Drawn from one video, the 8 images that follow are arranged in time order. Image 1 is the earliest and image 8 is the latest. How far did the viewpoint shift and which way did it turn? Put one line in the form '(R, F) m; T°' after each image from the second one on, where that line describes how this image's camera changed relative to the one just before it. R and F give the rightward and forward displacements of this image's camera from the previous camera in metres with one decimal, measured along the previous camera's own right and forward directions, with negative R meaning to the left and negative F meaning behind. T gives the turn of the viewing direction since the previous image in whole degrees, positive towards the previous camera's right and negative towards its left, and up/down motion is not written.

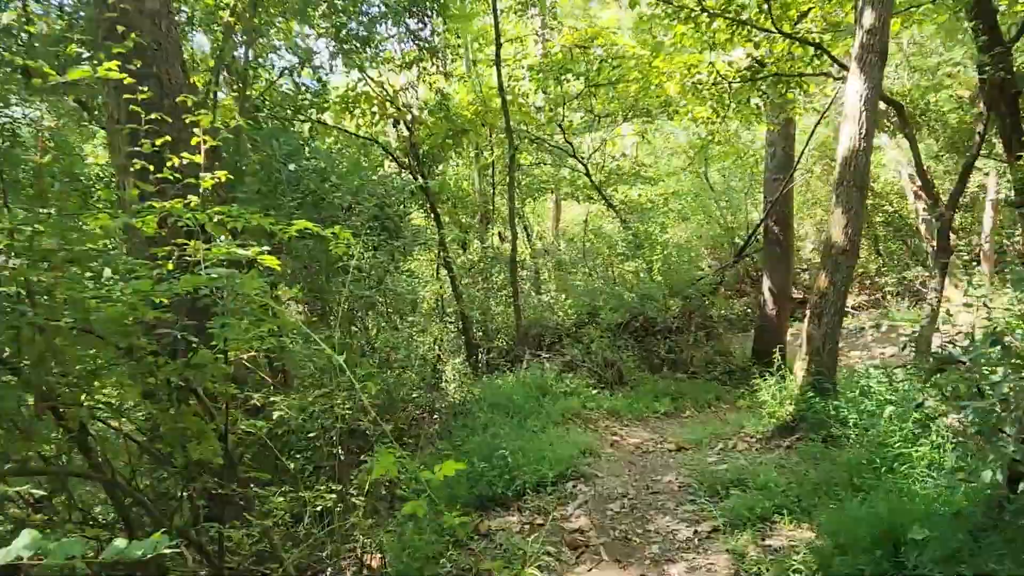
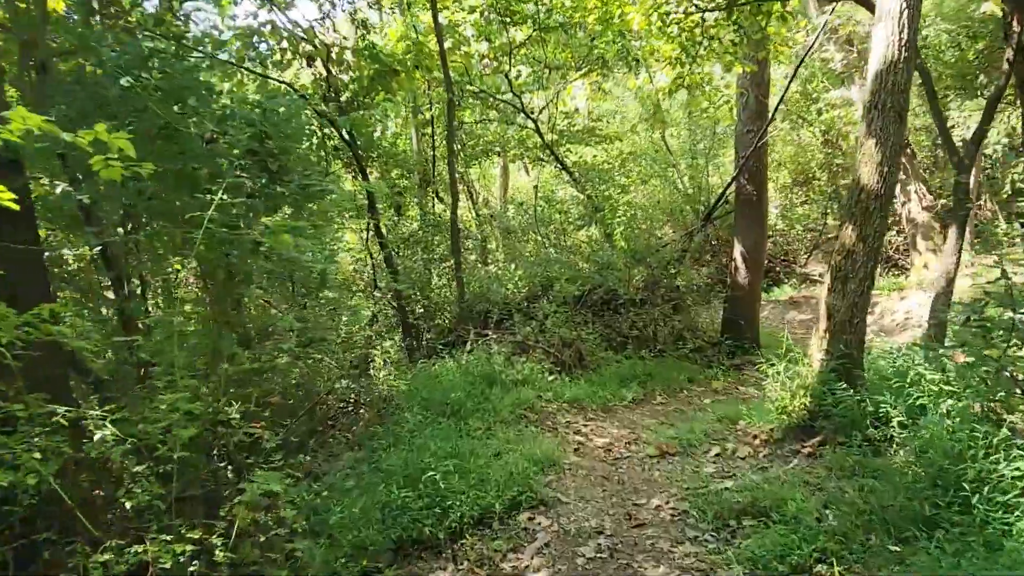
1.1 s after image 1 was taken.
(+0.1, +1.3) m; +3°
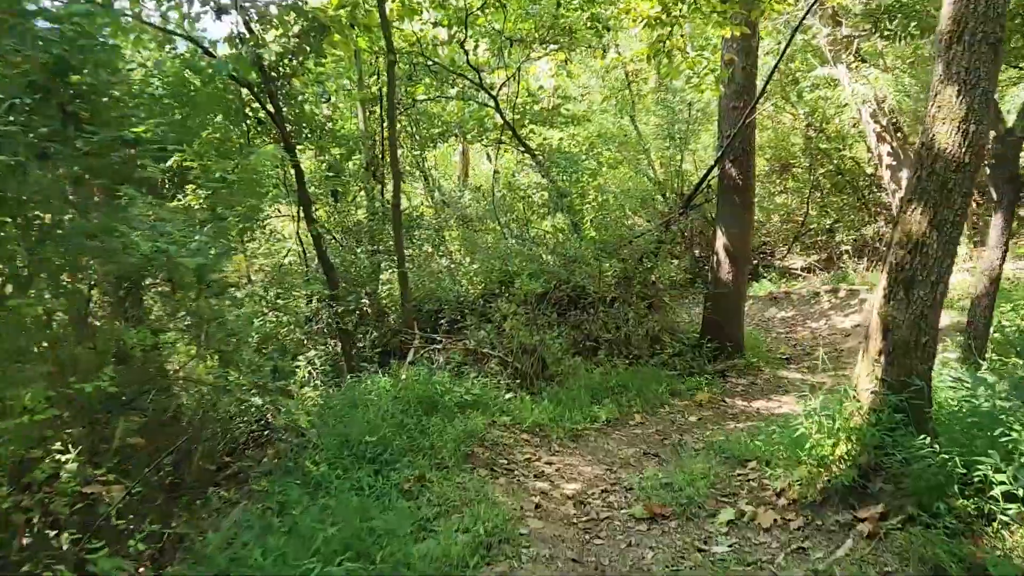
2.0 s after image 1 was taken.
(+0.1, +1.2) m; +2°
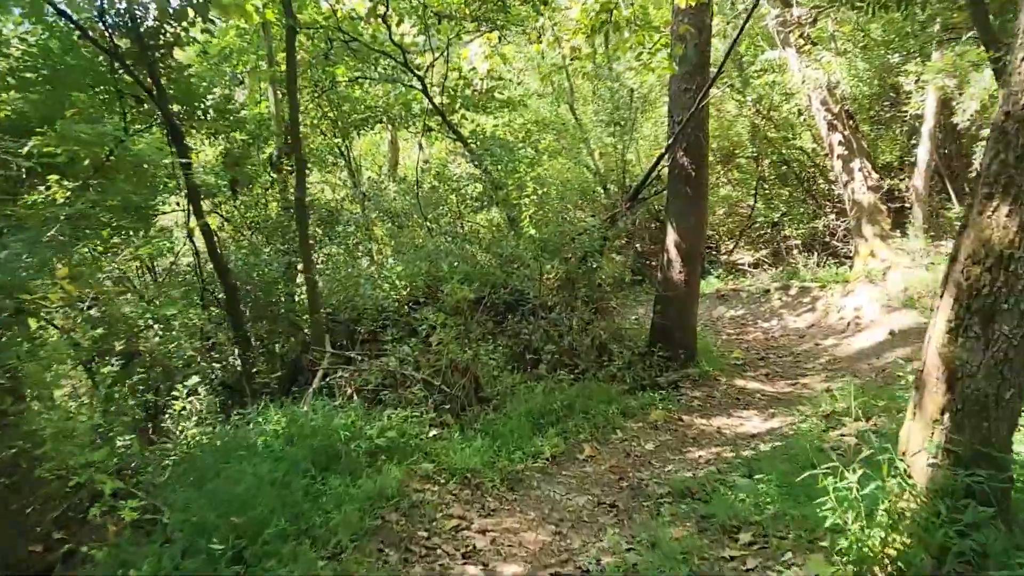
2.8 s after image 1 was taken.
(+0.1, +1.0) m; +4°
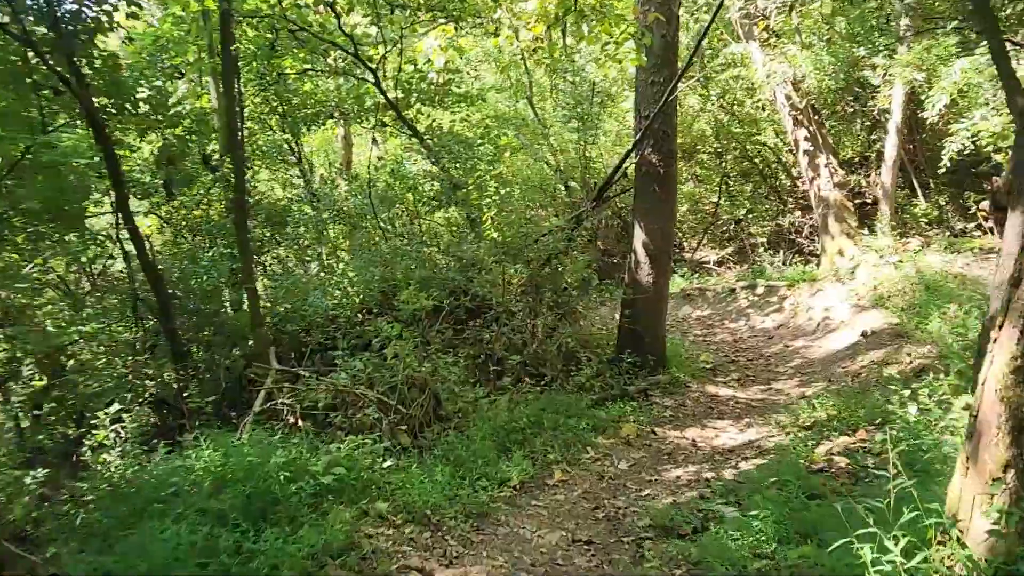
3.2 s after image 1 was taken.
(0.0, +0.4) m; +3°
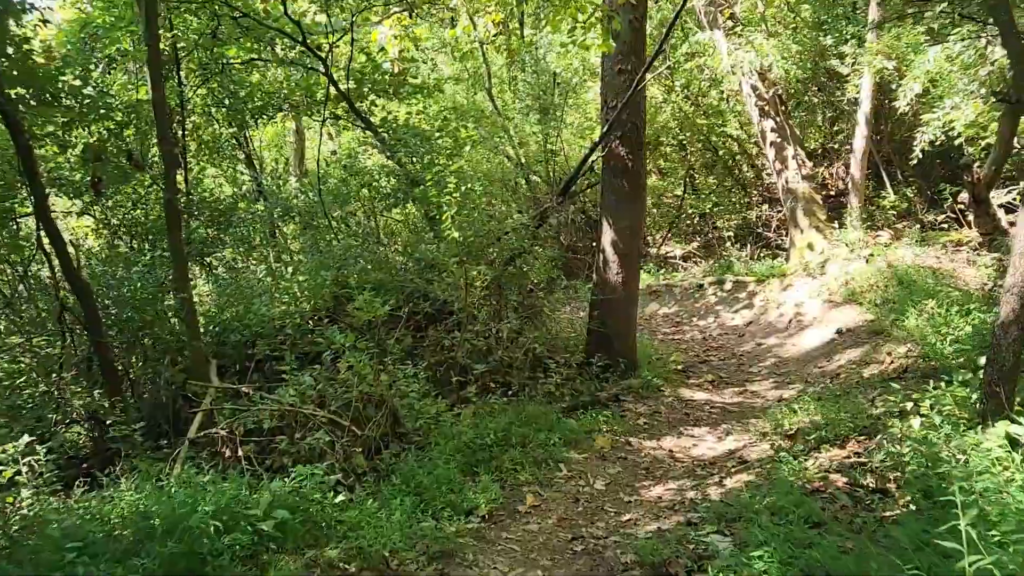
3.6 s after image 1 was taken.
(0.0, +0.4) m; +3°
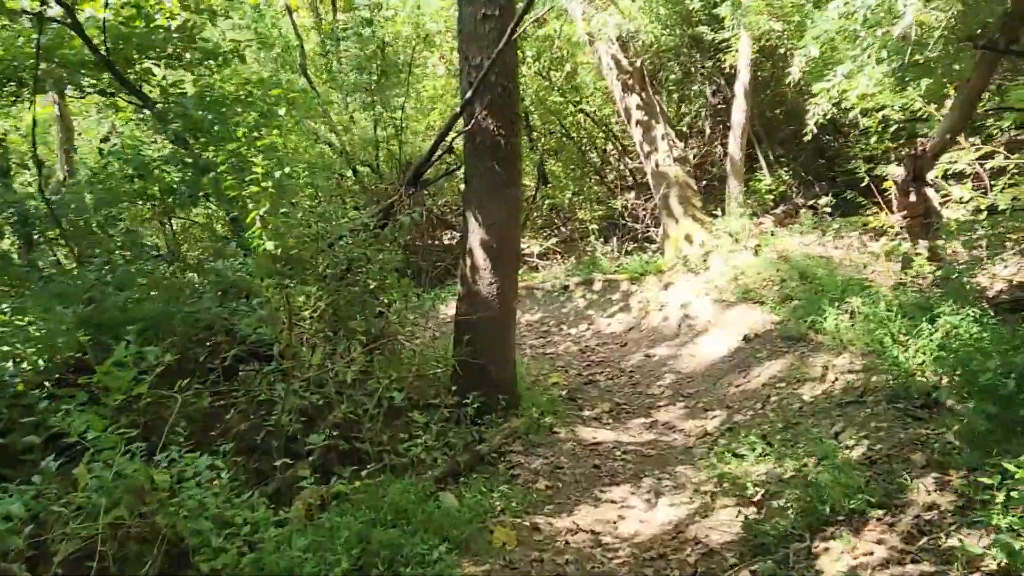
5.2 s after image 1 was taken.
(-0.1, +1.8) m; +12°
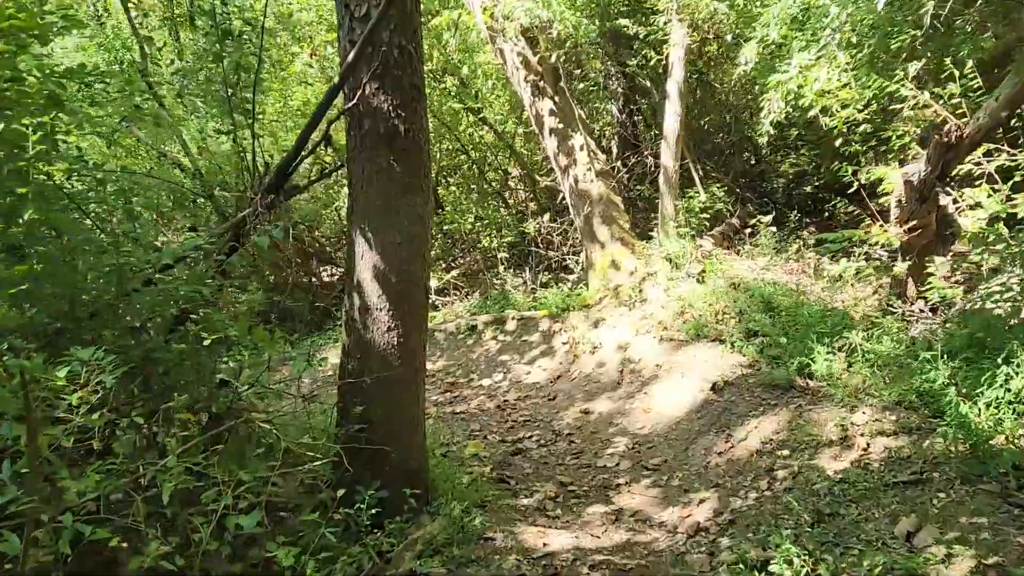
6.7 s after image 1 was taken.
(-0.1, +1.7) m; +8°
